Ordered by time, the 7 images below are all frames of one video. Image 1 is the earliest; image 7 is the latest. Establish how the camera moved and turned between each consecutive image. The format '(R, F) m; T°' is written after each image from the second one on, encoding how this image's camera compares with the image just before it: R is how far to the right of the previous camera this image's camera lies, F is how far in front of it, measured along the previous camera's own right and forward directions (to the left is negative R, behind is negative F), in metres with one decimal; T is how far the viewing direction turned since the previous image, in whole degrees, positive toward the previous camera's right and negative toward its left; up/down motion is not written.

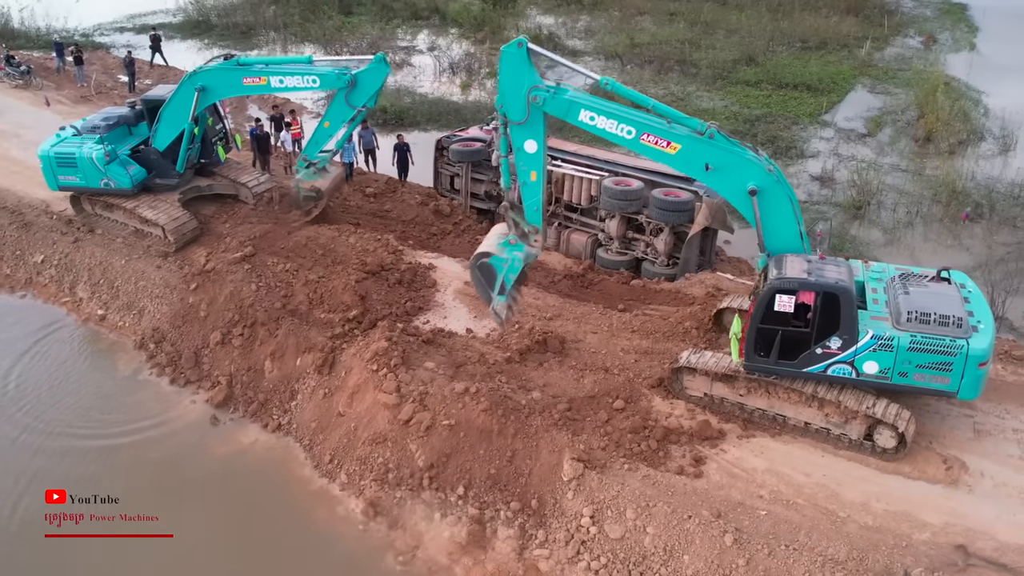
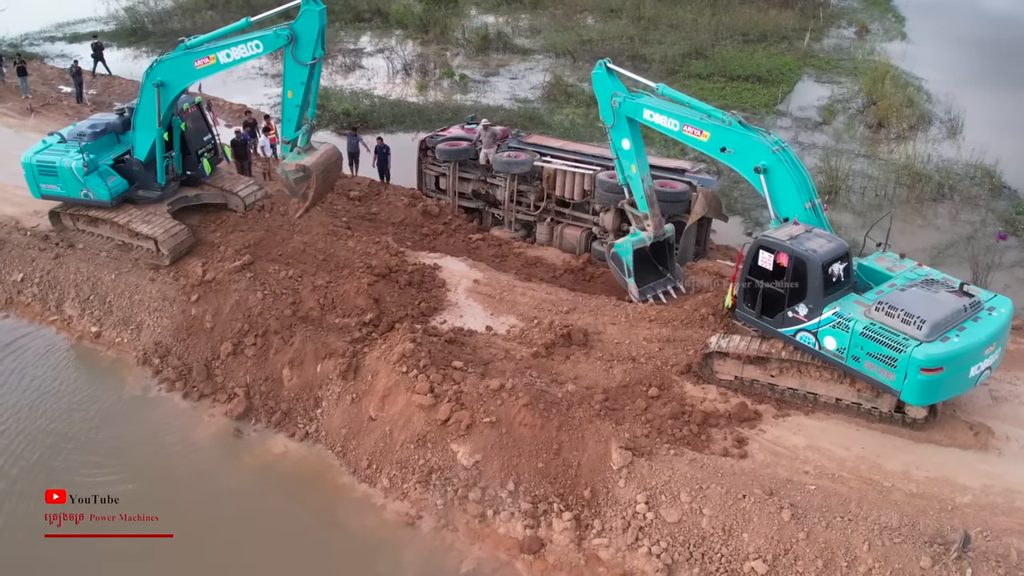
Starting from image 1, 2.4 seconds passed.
(-1.0, 0.0) m; +5°
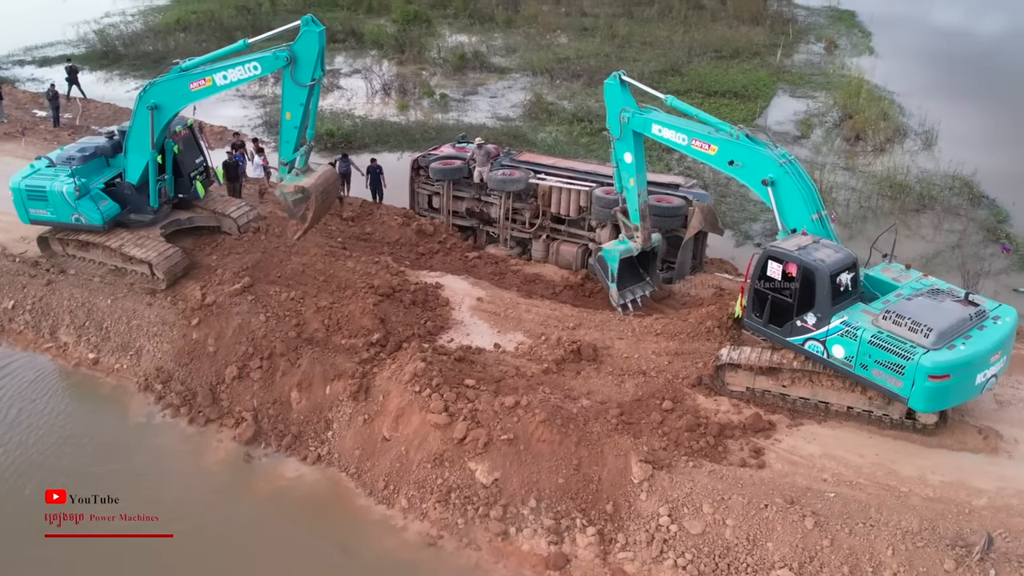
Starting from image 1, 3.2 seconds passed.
(-0.4, 0.0) m; +2°
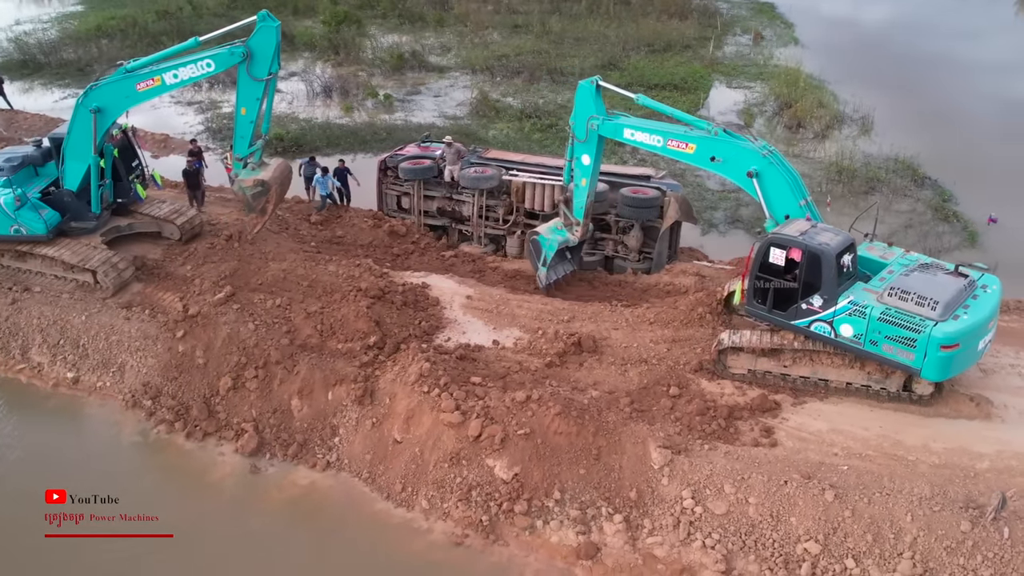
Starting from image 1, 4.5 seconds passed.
(-0.8, 0.0) m; +5°
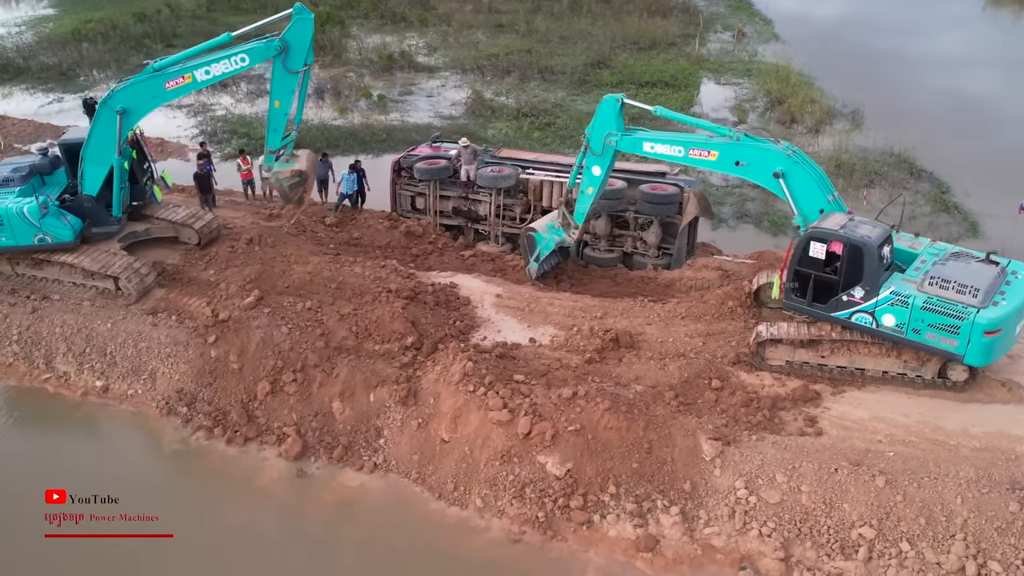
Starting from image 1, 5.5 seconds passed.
(-0.7, 0.0) m; +3°
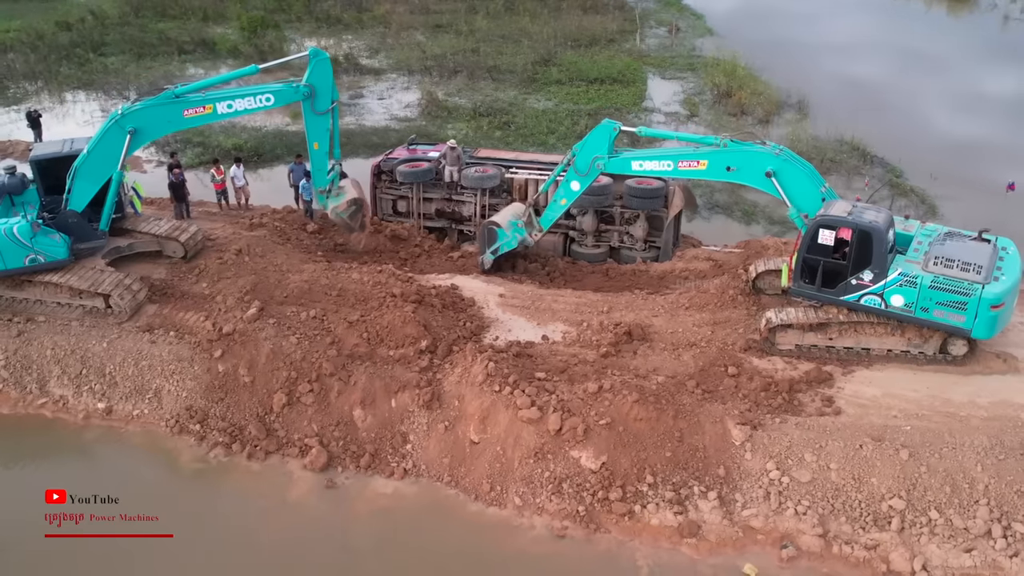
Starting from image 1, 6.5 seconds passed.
(-1.0, 0.0) m; +5°
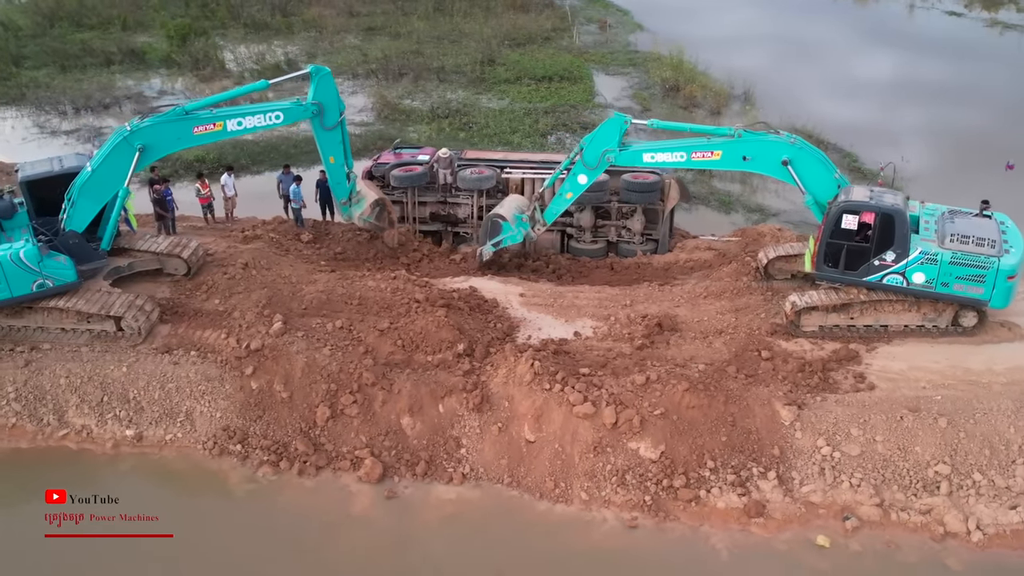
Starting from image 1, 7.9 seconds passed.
(-1.3, 0.0) m; +7°
